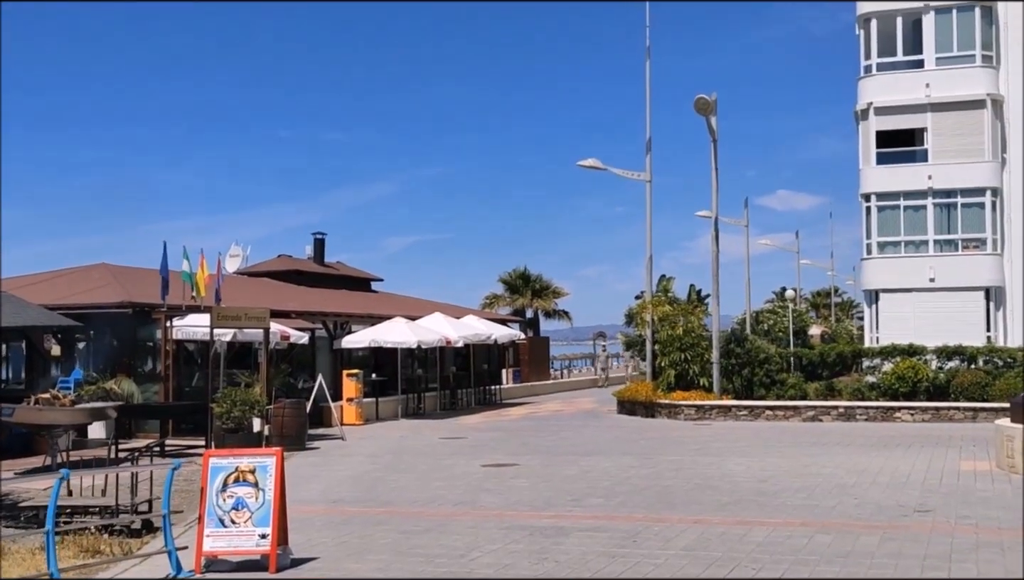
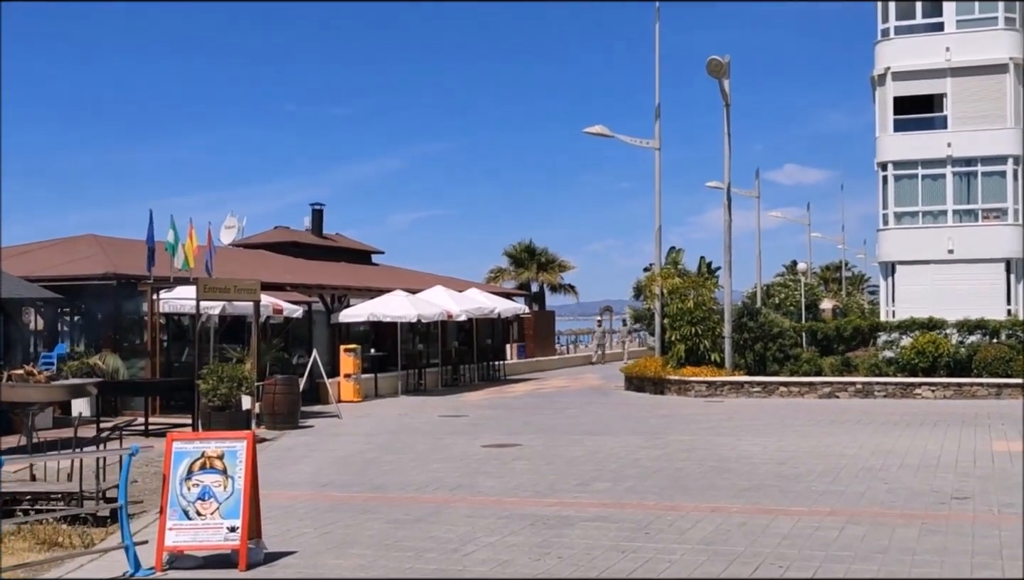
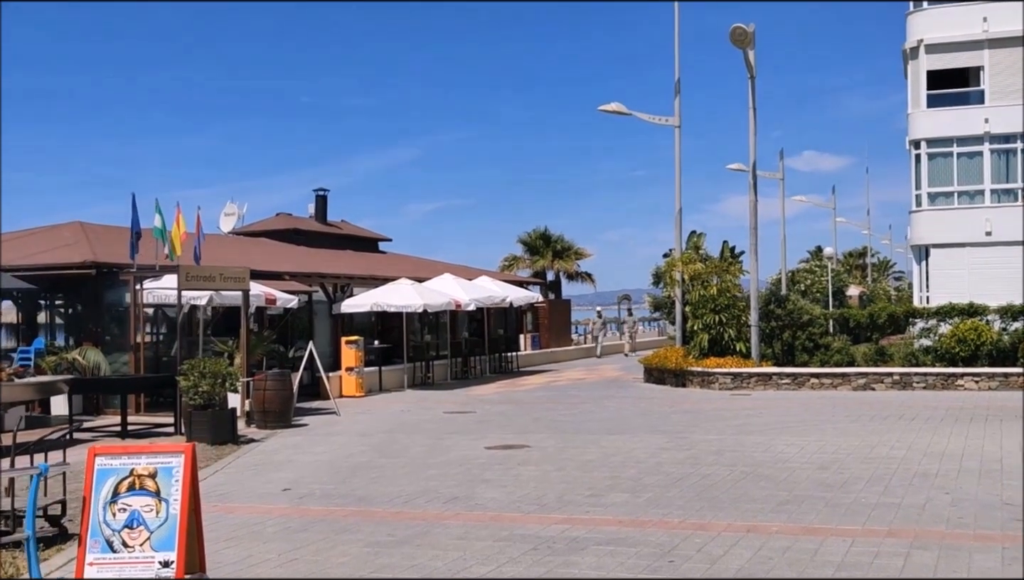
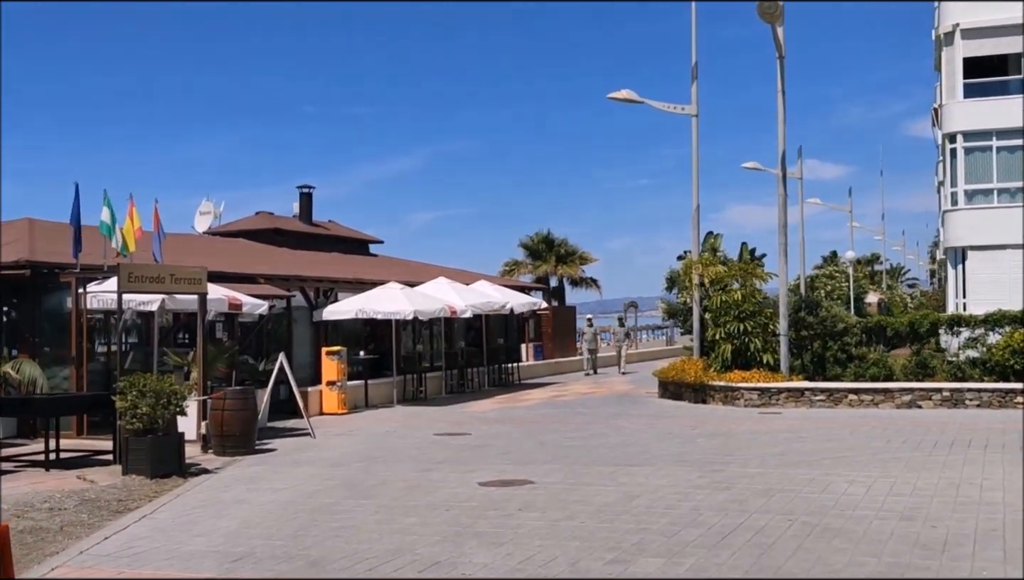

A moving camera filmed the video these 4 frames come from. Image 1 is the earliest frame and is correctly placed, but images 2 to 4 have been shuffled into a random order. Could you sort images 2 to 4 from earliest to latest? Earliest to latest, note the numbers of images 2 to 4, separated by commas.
2, 3, 4
